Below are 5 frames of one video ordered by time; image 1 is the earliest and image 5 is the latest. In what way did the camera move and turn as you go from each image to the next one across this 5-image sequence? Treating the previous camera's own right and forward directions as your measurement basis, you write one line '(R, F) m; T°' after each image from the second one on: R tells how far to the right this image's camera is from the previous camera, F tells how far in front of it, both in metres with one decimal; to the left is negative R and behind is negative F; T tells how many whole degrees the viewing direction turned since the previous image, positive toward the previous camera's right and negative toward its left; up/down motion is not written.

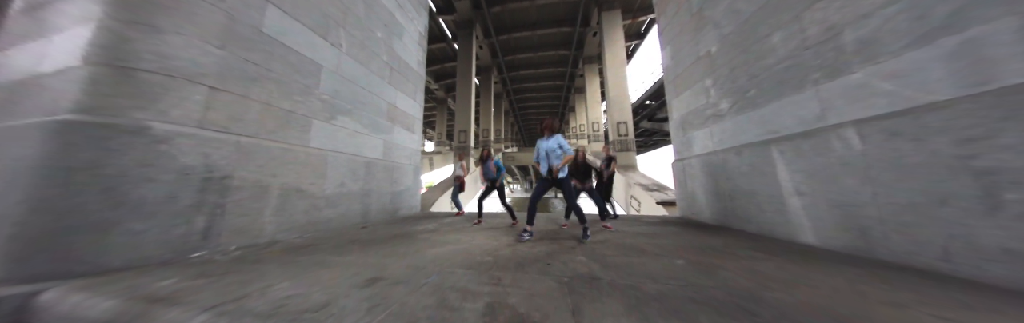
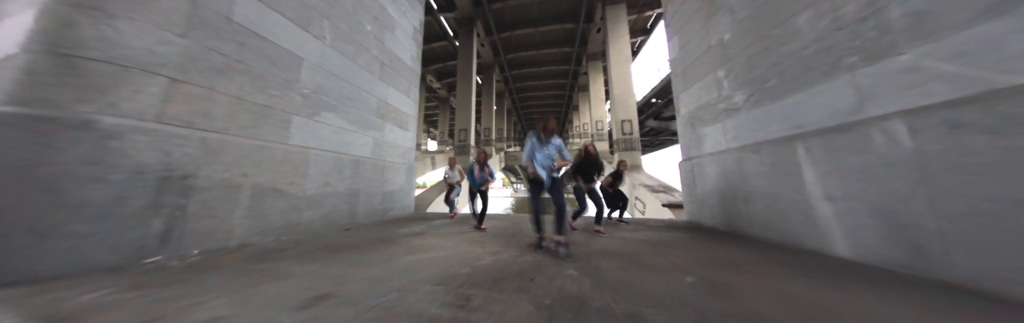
(+0.2, +0.2) m; -1°
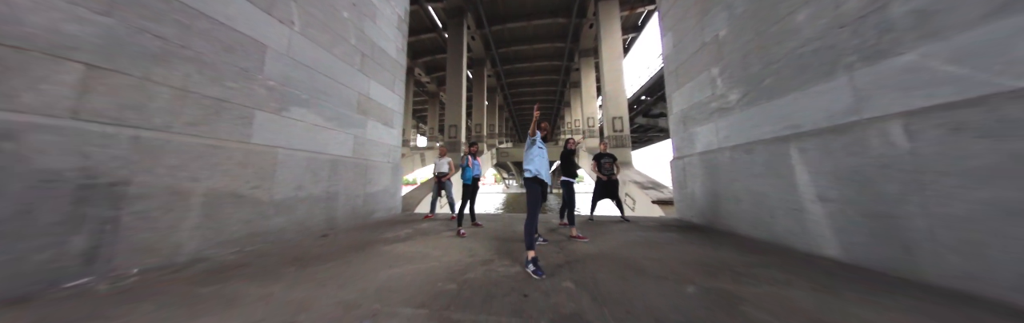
(0.0, +0.1) m; +2°
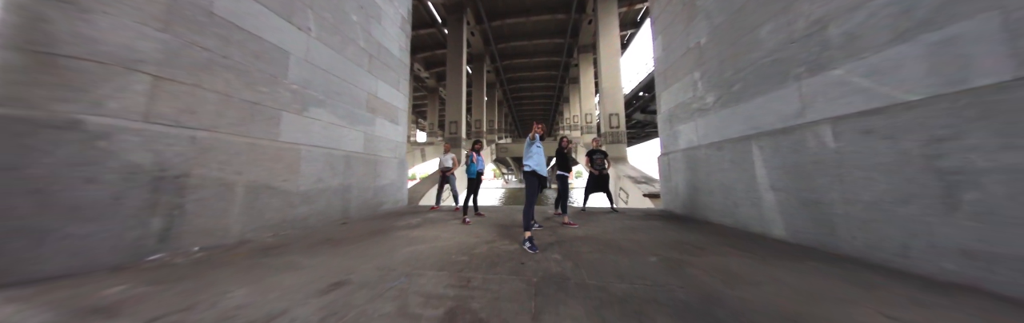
(0.0, -0.3) m; 0°
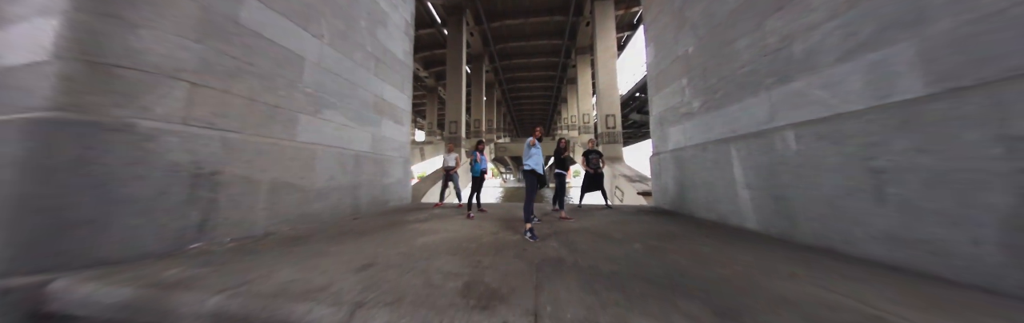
(-0.1, -0.2) m; +1°
